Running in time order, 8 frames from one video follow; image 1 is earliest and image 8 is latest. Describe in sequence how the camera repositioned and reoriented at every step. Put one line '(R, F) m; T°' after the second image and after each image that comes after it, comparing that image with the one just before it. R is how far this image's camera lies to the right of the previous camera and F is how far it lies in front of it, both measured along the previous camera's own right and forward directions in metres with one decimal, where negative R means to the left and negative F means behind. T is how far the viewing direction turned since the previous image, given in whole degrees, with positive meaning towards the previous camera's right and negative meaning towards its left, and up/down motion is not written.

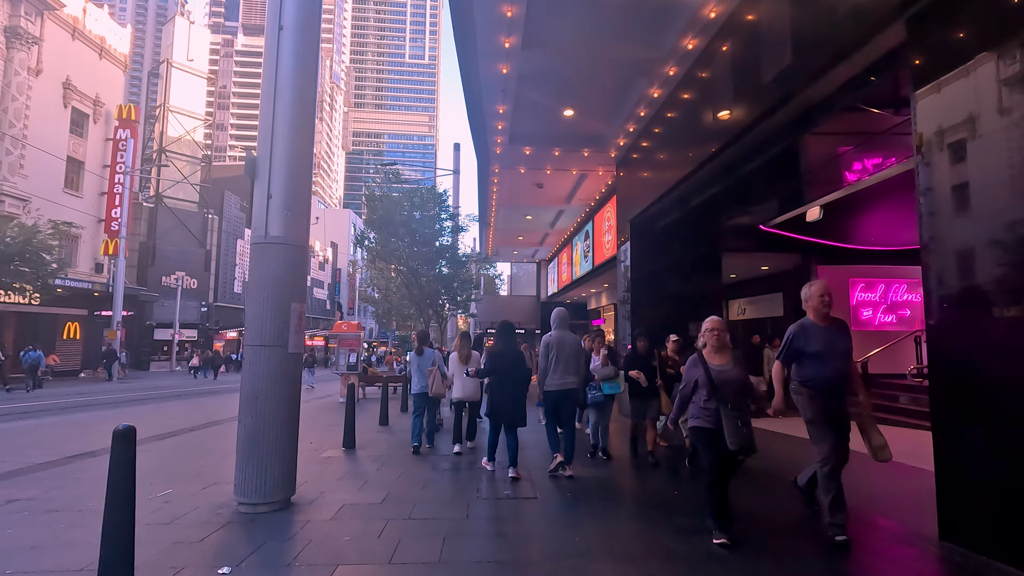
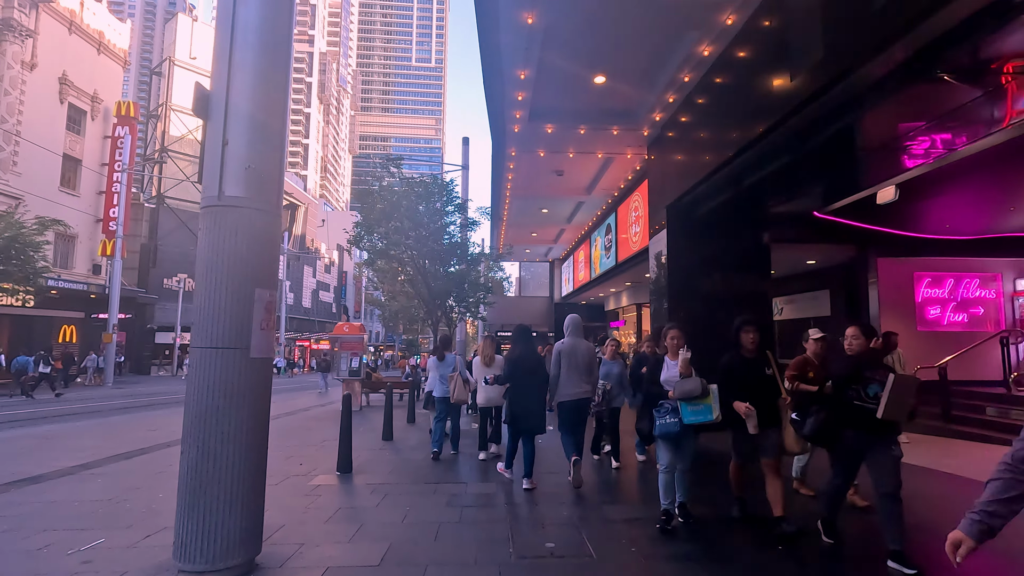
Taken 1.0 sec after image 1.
(-0.3, +1.4) m; -1°
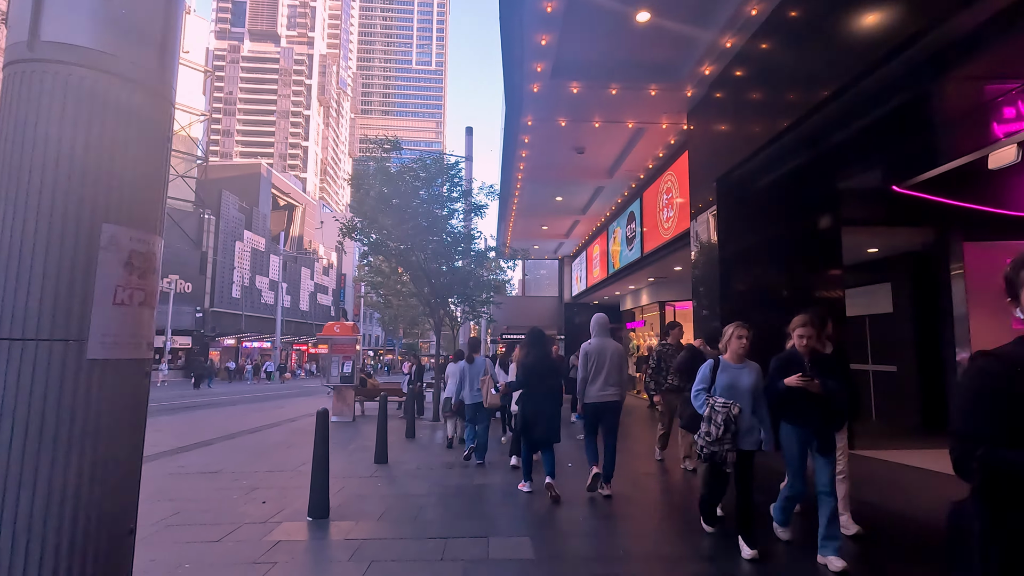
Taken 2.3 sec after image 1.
(-0.3, +1.8) m; 0°
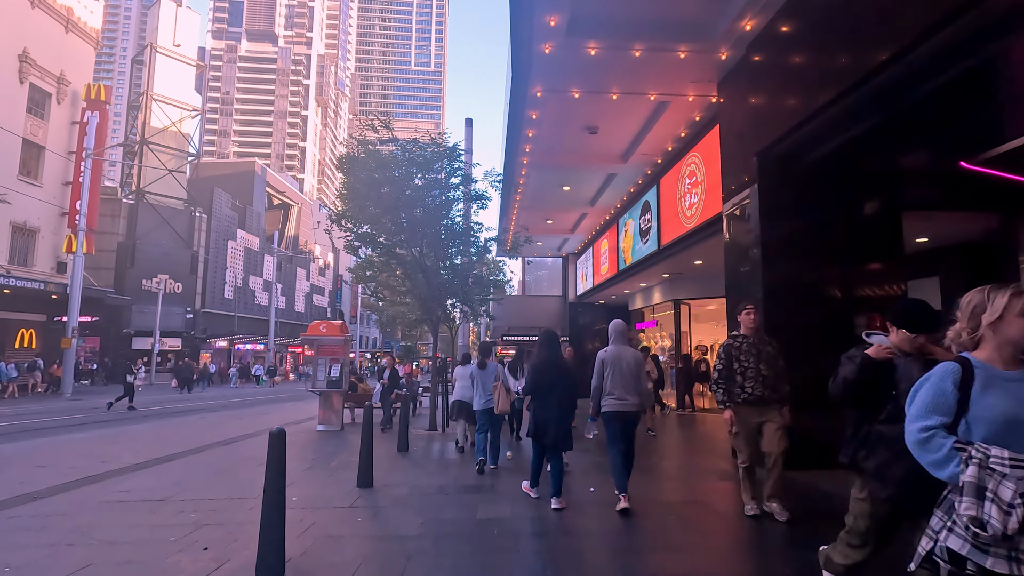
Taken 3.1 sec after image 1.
(-0.1, +1.3) m; 0°
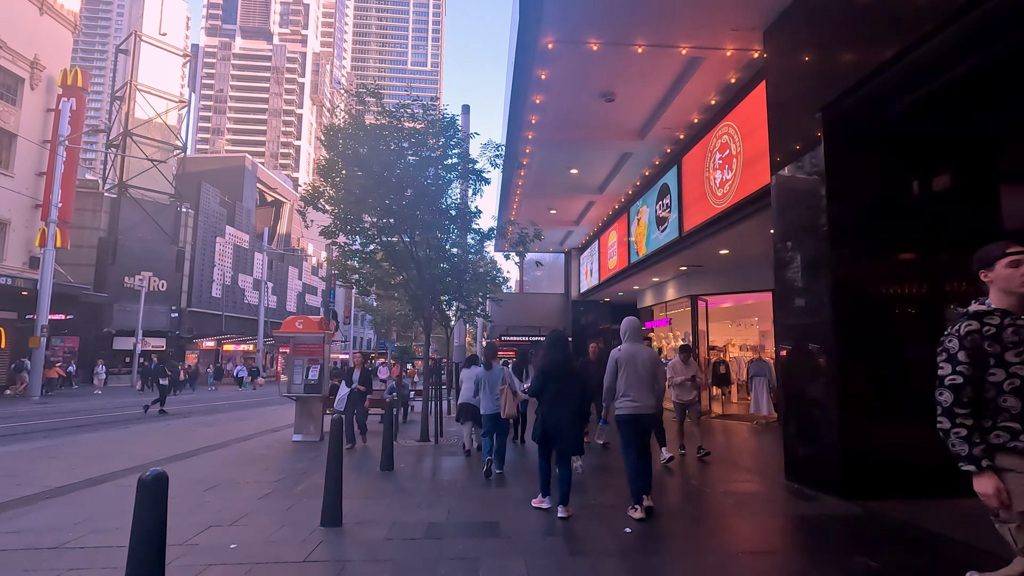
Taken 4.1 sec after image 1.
(-0.1, +1.5) m; 0°
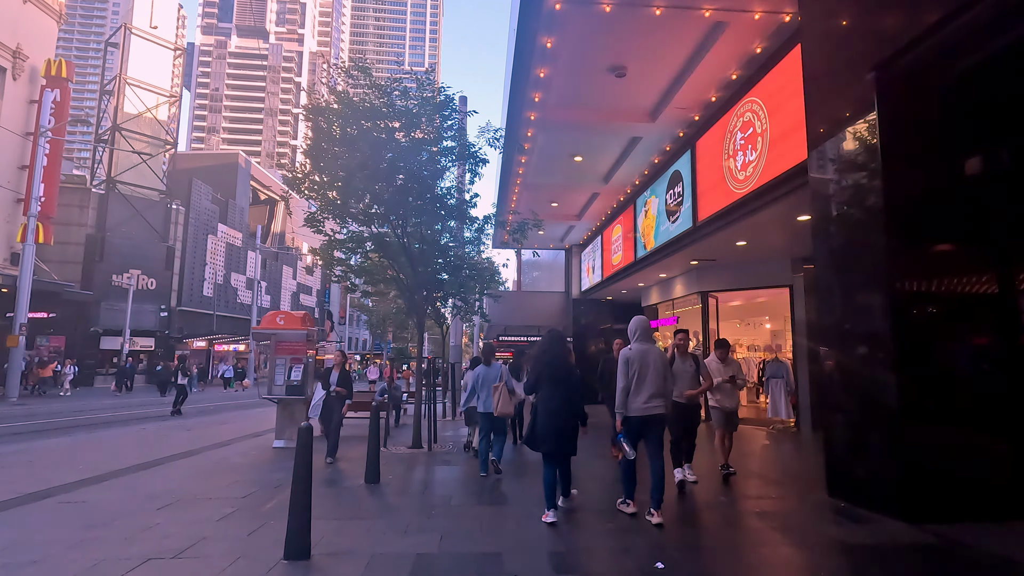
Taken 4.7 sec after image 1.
(-0.1, +0.9) m; 0°
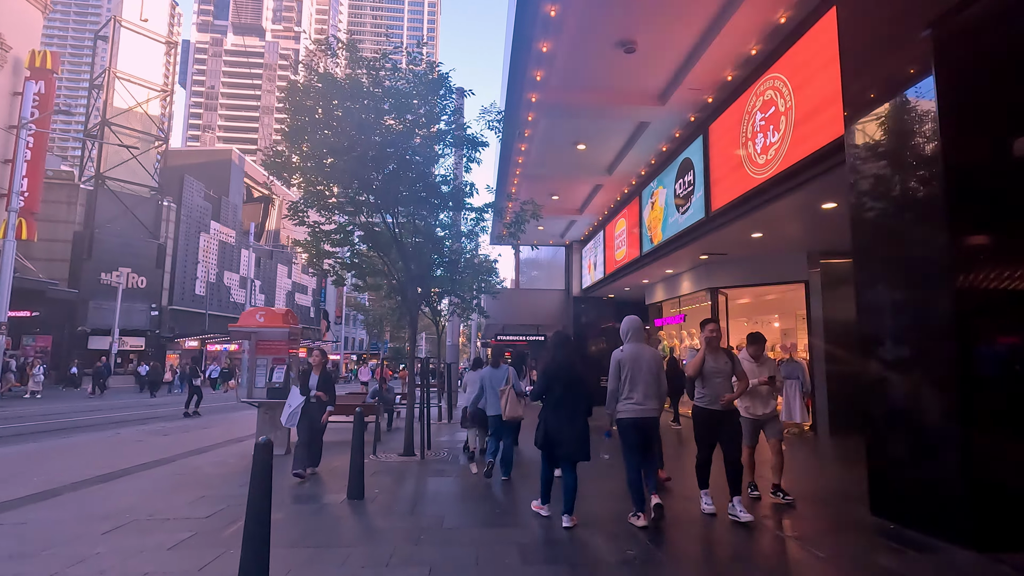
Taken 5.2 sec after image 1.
(0.0, +0.7) m; 0°
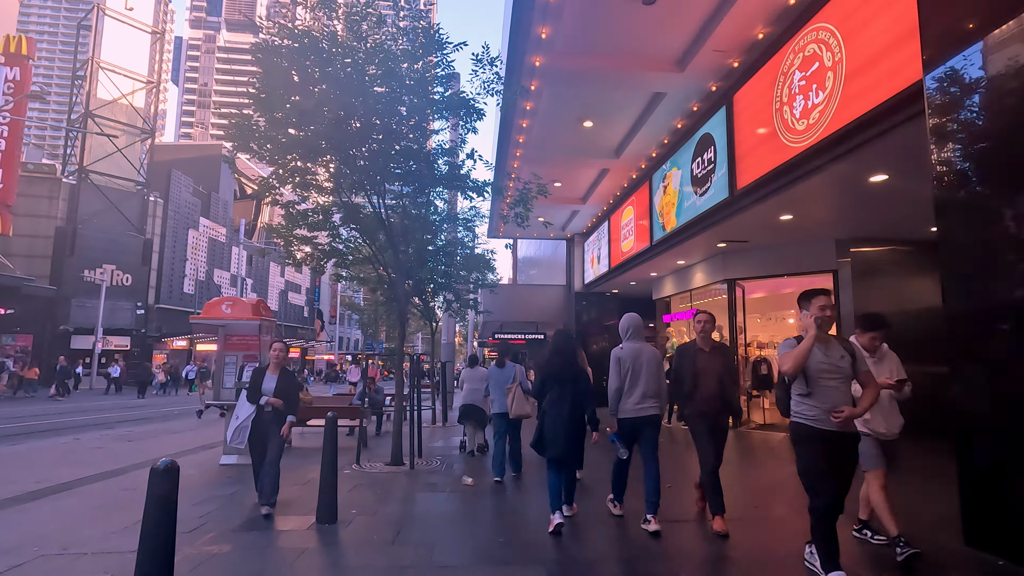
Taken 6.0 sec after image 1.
(-0.1, +1.1) m; 0°
